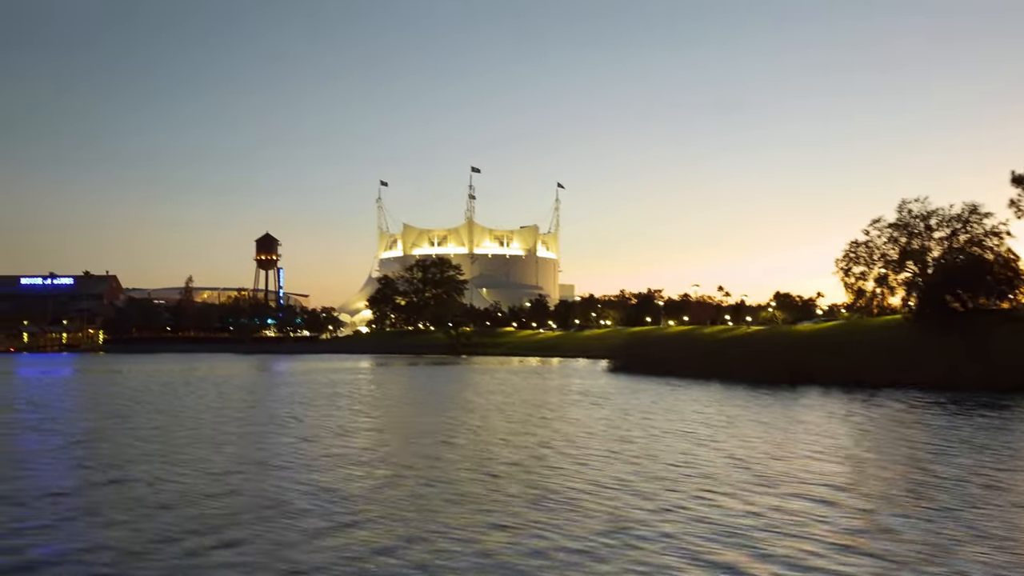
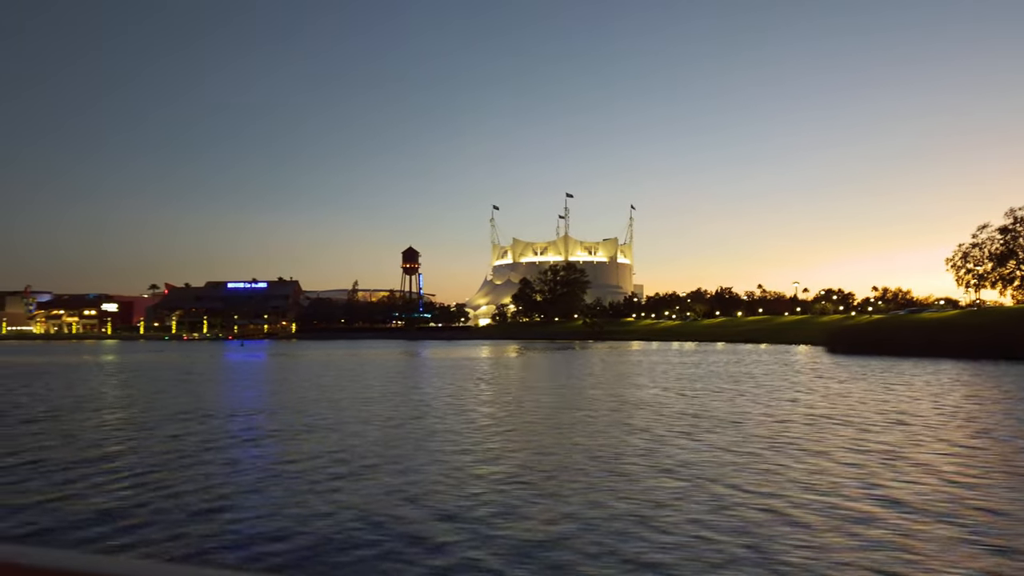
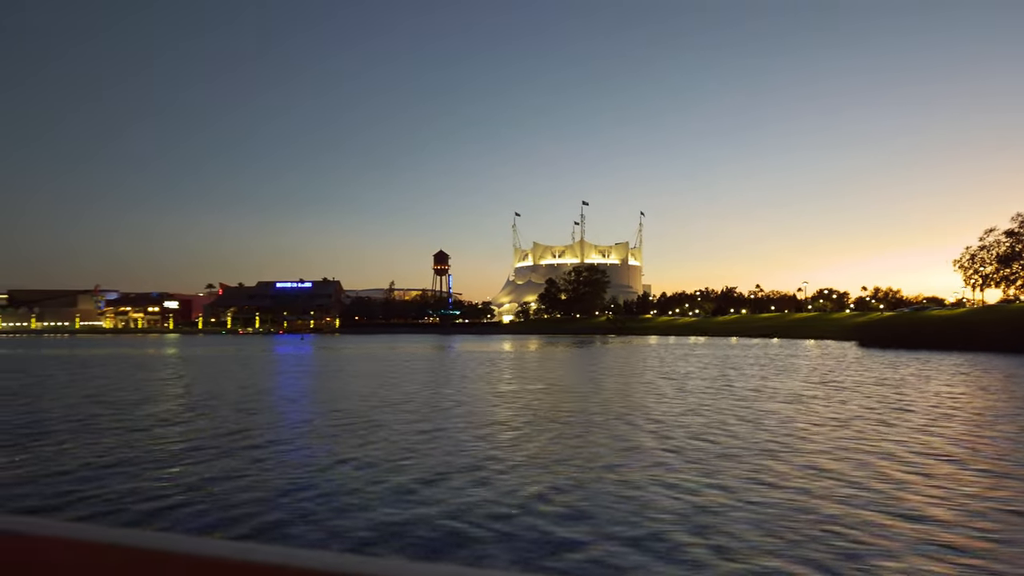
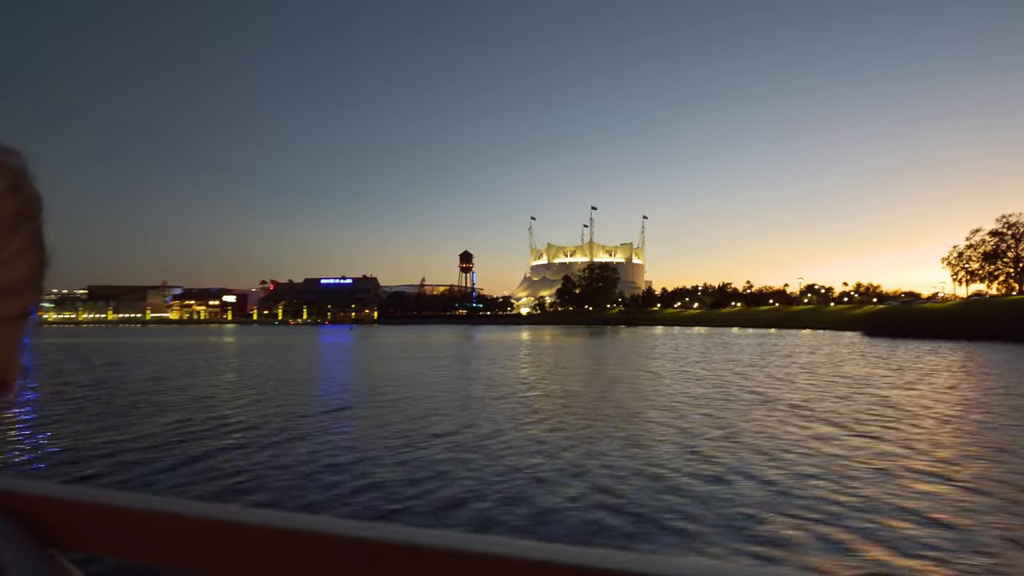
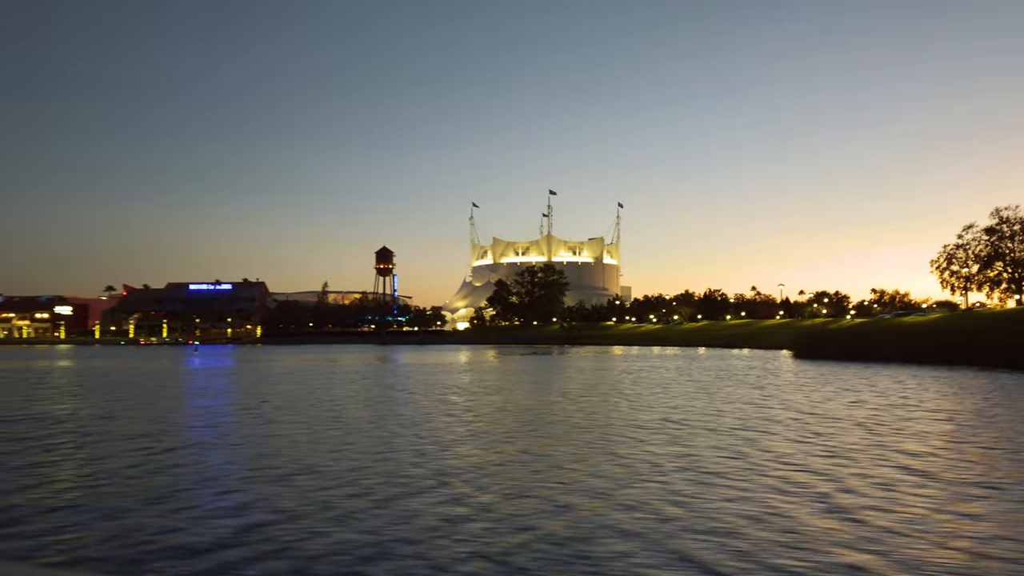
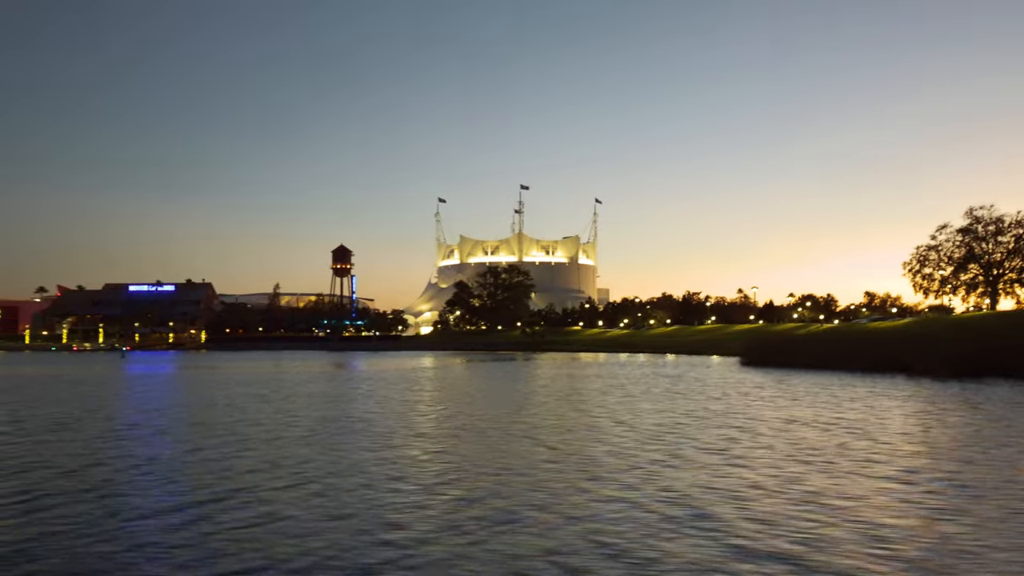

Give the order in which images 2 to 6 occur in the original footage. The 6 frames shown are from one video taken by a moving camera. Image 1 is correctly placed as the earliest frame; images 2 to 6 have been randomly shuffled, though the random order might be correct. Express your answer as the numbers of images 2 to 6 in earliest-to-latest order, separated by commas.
6, 5, 2, 3, 4
